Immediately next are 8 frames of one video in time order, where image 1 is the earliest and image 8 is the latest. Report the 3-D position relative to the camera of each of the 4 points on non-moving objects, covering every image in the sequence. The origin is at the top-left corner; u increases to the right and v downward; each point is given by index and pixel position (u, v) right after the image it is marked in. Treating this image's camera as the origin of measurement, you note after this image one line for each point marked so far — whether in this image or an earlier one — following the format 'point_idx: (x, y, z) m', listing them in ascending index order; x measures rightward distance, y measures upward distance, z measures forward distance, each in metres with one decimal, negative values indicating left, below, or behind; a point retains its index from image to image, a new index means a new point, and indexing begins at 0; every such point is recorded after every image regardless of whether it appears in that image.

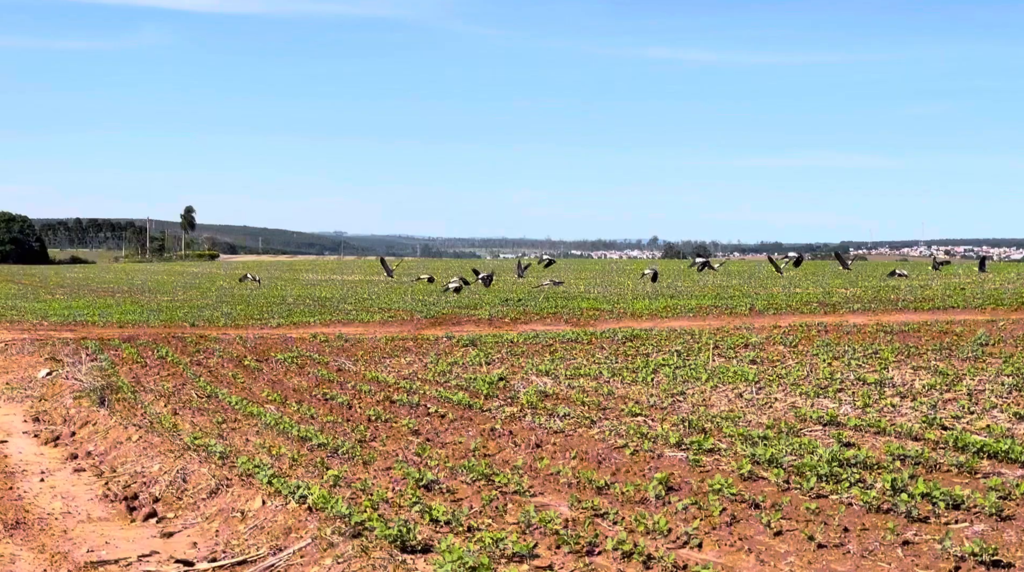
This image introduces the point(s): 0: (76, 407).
0: (-5.9, -1.7, +16.6) m
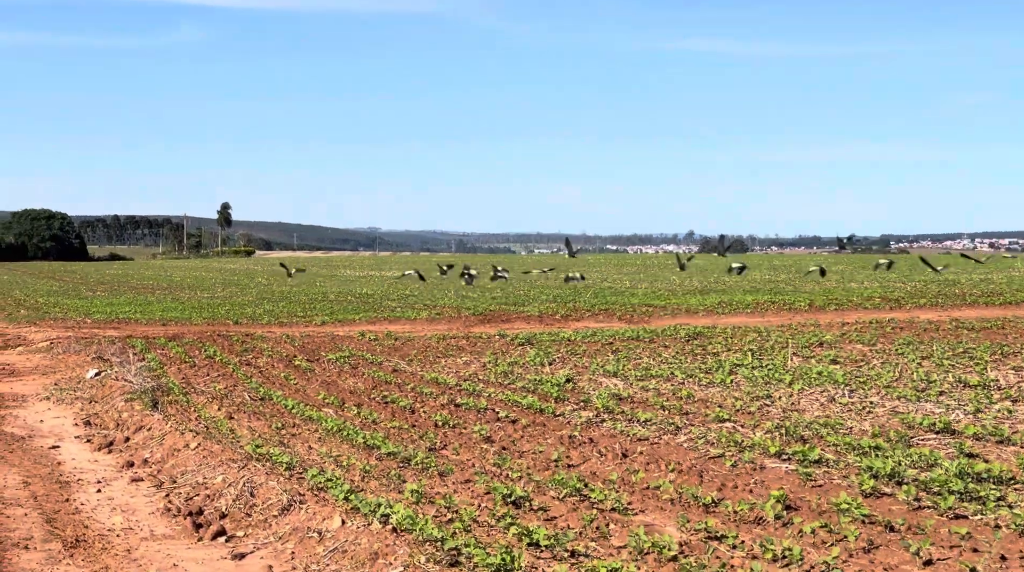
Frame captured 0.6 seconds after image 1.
0: (-5.0, -1.6, +15.9) m
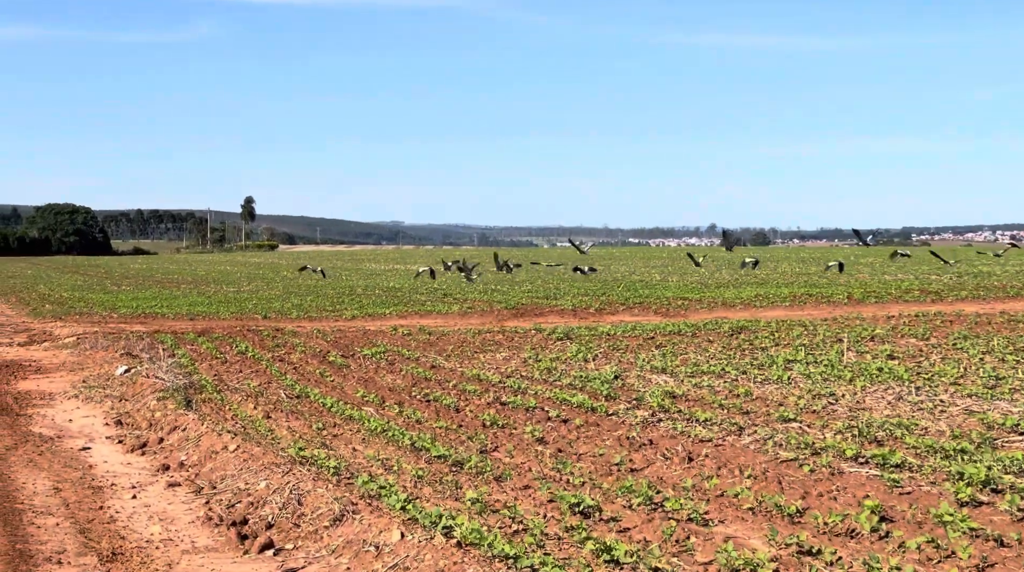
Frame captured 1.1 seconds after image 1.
0: (-4.4, -1.6, +15.4) m
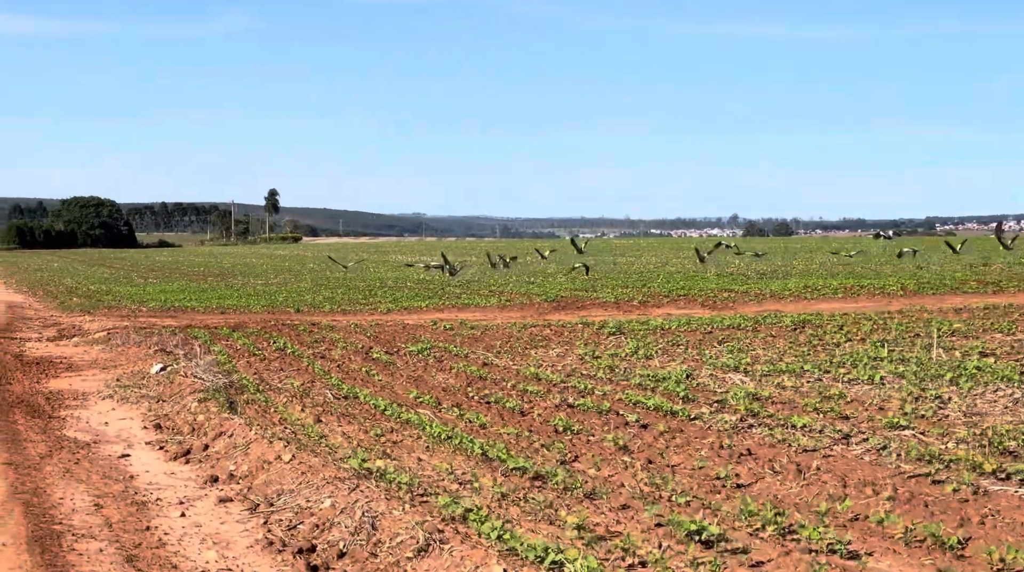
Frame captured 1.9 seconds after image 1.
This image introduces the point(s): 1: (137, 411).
0: (-3.6, -1.5, +14.3) m
1: (-4.9, -1.6, +15.8) m
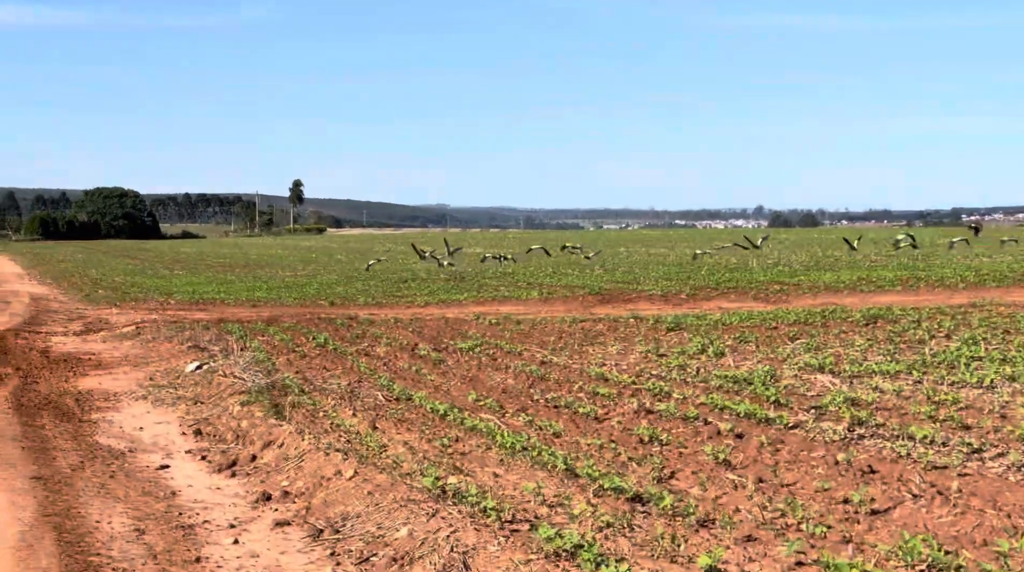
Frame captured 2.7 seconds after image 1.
0: (-2.9, -1.4, +13.2) m
1: (-4.1, -1.5, +14.7) m
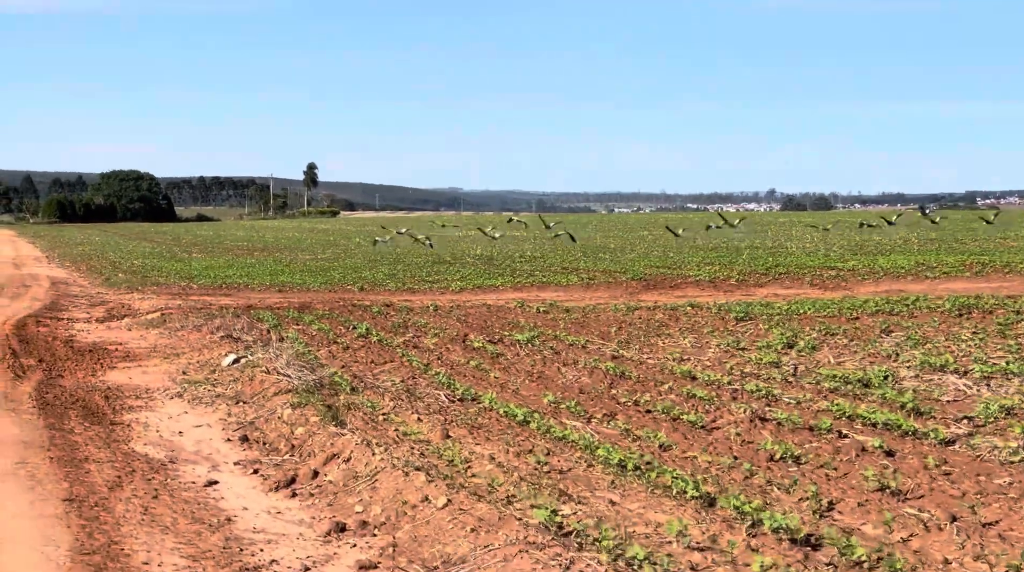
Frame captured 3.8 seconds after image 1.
0: (-2.0, -1.3, +11.7) m
1: (-3.2, -1.4, +13.1) m
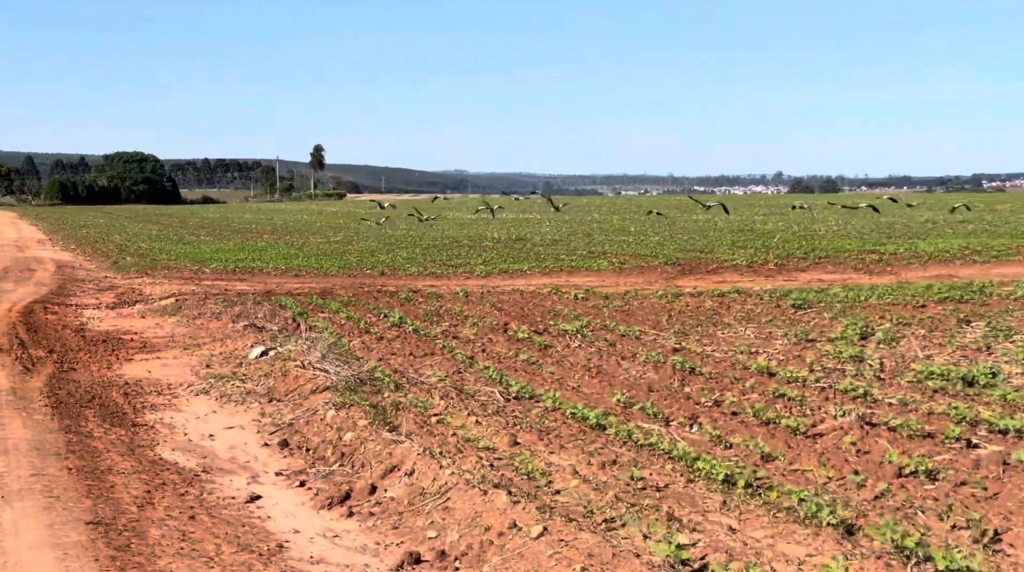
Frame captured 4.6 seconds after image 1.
0: (-1.4, -1.2, +10.5) m
1: (-2.6, -1.3, +12.0) m
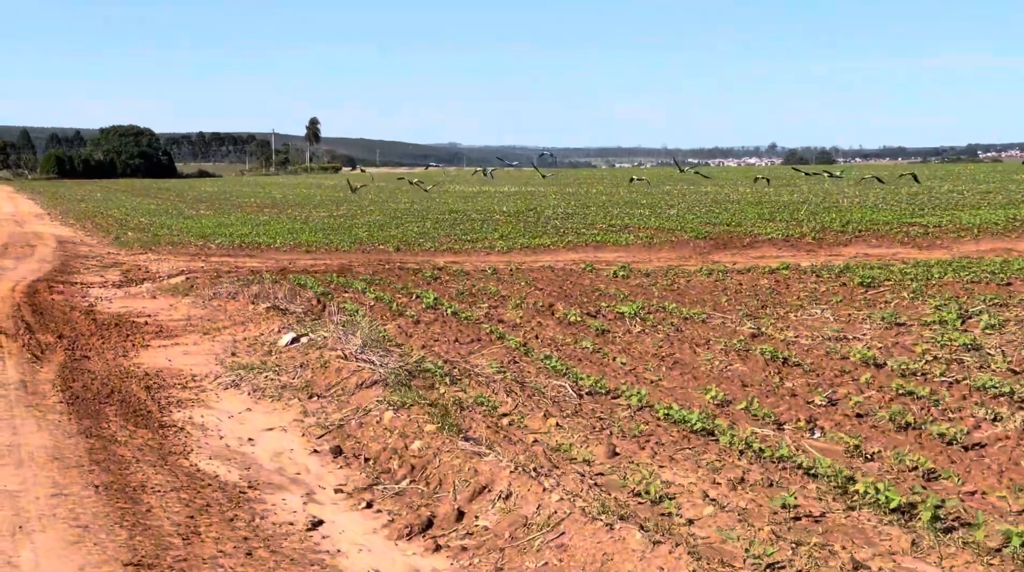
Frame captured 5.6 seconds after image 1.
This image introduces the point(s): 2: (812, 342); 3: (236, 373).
0: (-0.8, -1.1, +9.0) m
1: (-1.9, -1.1, +10.5) m
2: (+3.0, -0.6, +12.5) m
3: (-2.8, -0.9, +12.3) m
